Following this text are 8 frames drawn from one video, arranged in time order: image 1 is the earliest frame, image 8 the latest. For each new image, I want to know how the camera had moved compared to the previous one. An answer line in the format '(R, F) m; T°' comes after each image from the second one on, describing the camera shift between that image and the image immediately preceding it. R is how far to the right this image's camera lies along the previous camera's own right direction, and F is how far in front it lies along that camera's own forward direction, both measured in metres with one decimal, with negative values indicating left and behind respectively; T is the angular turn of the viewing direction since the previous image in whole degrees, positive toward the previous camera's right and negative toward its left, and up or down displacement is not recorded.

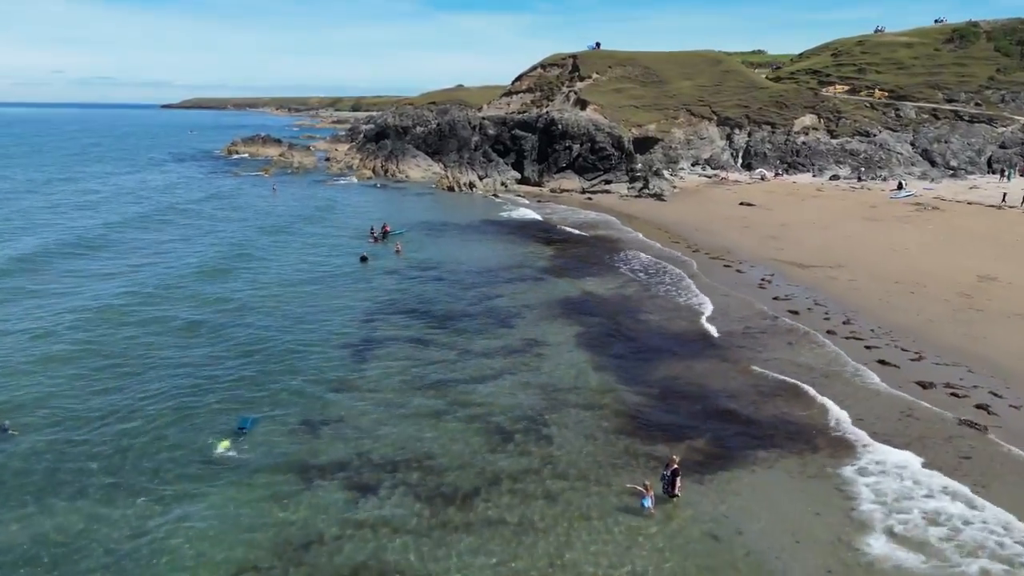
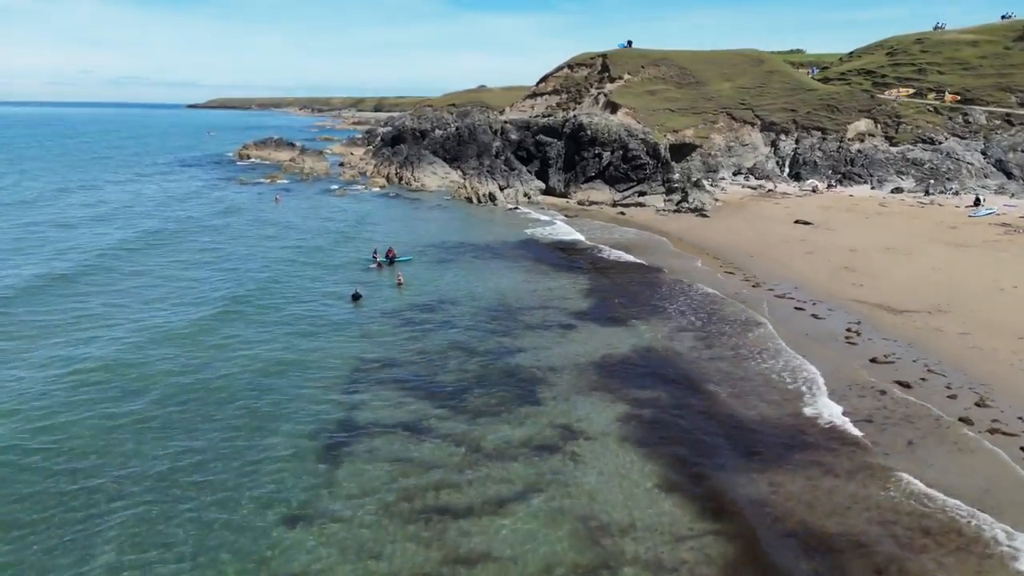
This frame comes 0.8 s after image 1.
(-0.2, +5.8) m; -2°
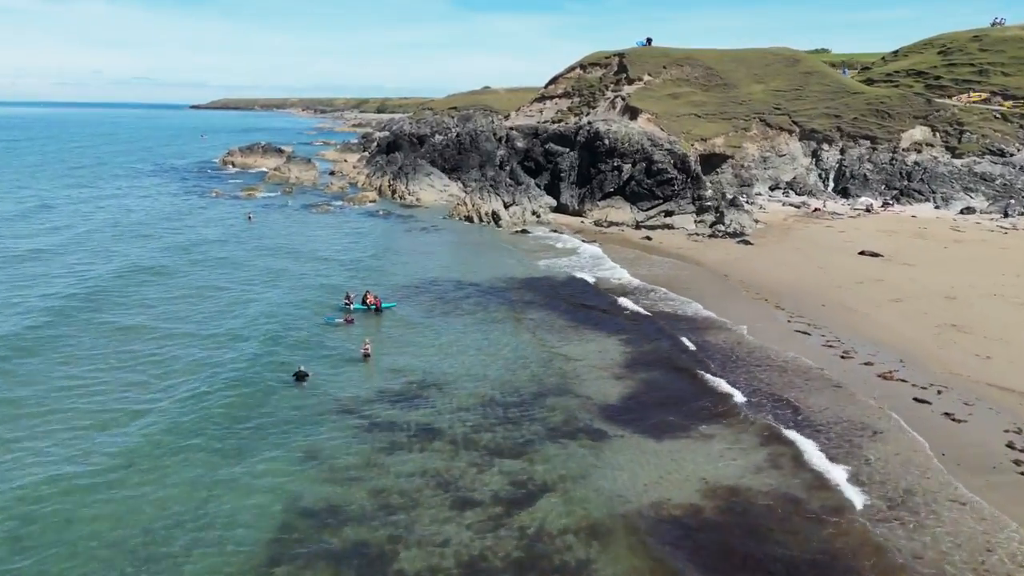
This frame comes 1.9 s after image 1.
(-0.2, +7.9) m; 0°
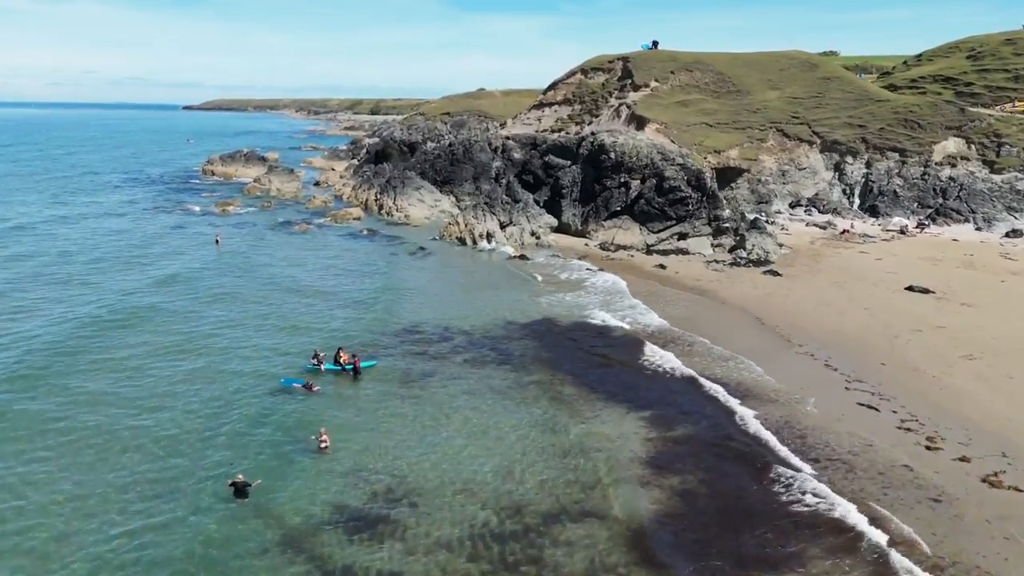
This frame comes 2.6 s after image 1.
(-0.1, +5.0) m; 0°
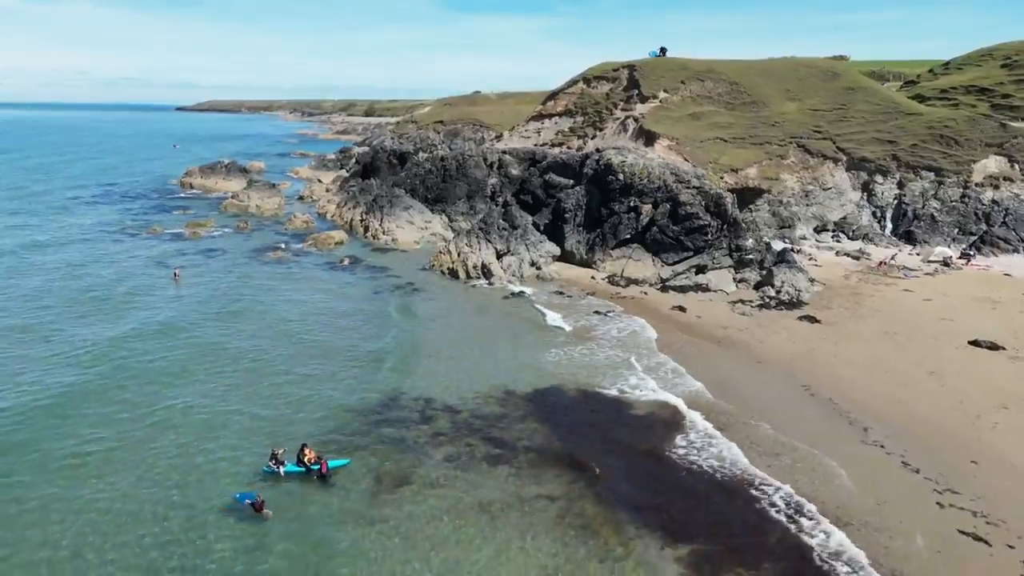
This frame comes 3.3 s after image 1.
(-0.1, +5.0) m; 0°
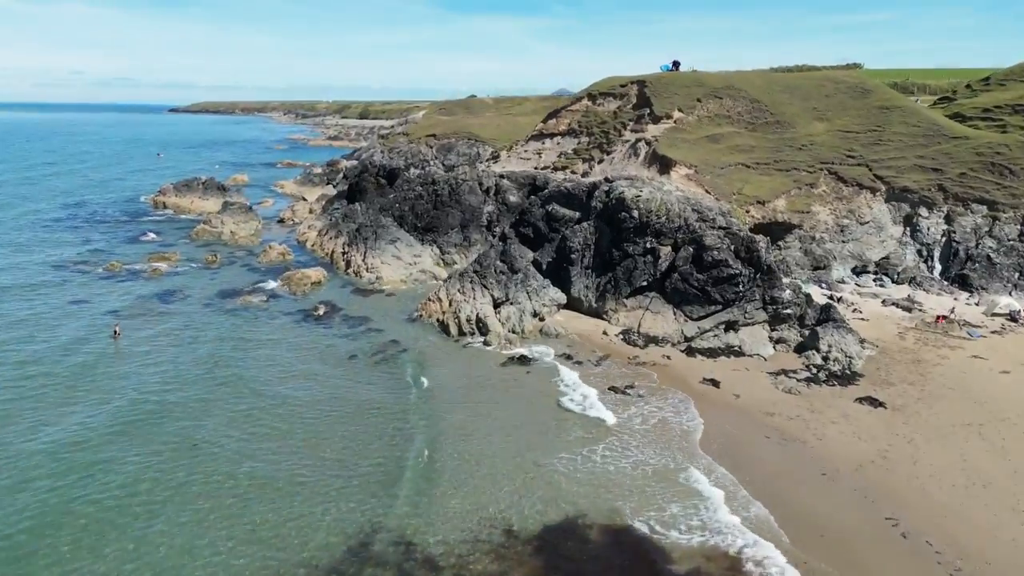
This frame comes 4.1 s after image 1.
(-0.2, +5.8) m; 0°
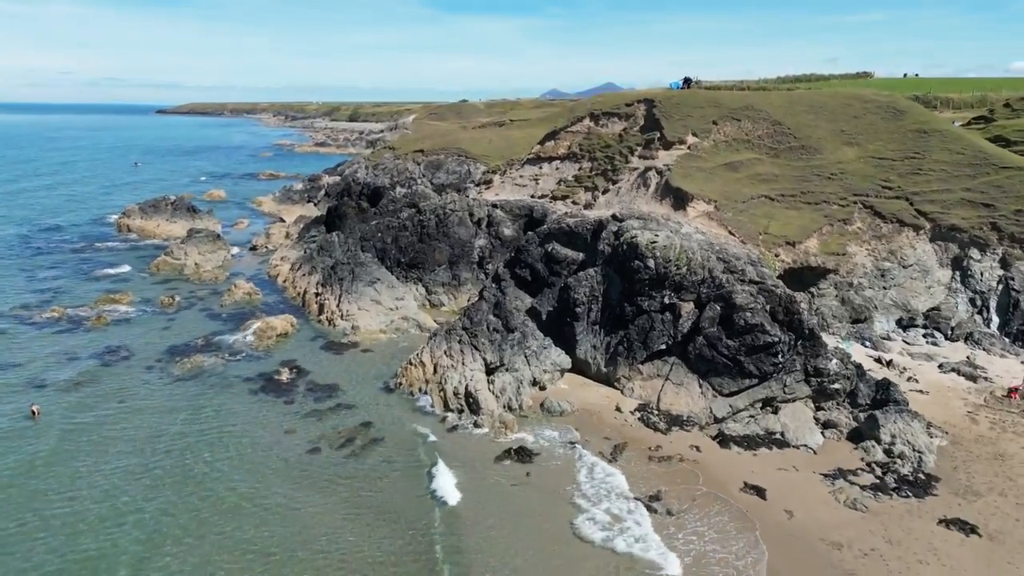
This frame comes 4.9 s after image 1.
(-0.2, +5.8) m; +1°
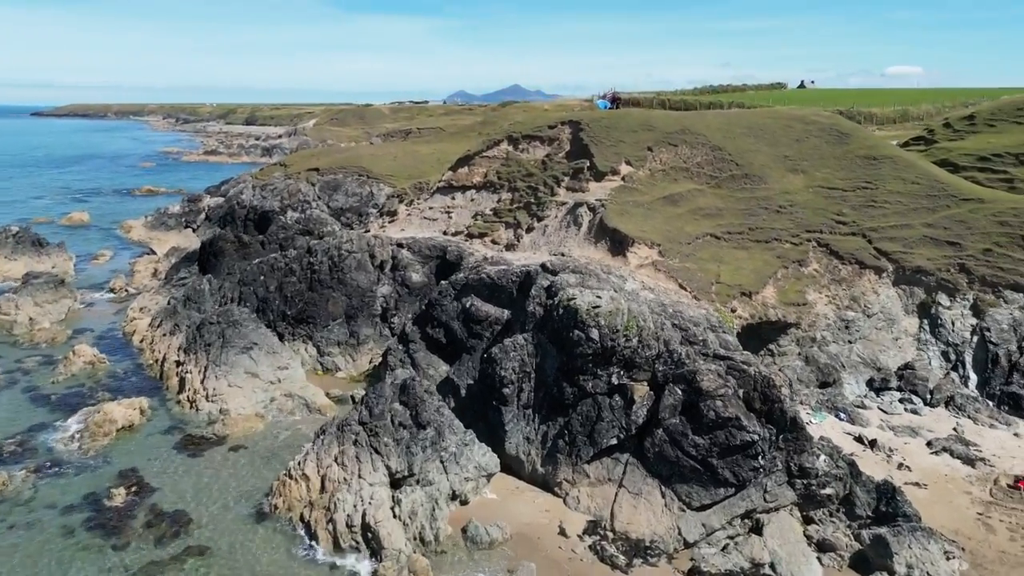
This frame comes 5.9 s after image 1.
(+0.2, +7.2) m; +7°
